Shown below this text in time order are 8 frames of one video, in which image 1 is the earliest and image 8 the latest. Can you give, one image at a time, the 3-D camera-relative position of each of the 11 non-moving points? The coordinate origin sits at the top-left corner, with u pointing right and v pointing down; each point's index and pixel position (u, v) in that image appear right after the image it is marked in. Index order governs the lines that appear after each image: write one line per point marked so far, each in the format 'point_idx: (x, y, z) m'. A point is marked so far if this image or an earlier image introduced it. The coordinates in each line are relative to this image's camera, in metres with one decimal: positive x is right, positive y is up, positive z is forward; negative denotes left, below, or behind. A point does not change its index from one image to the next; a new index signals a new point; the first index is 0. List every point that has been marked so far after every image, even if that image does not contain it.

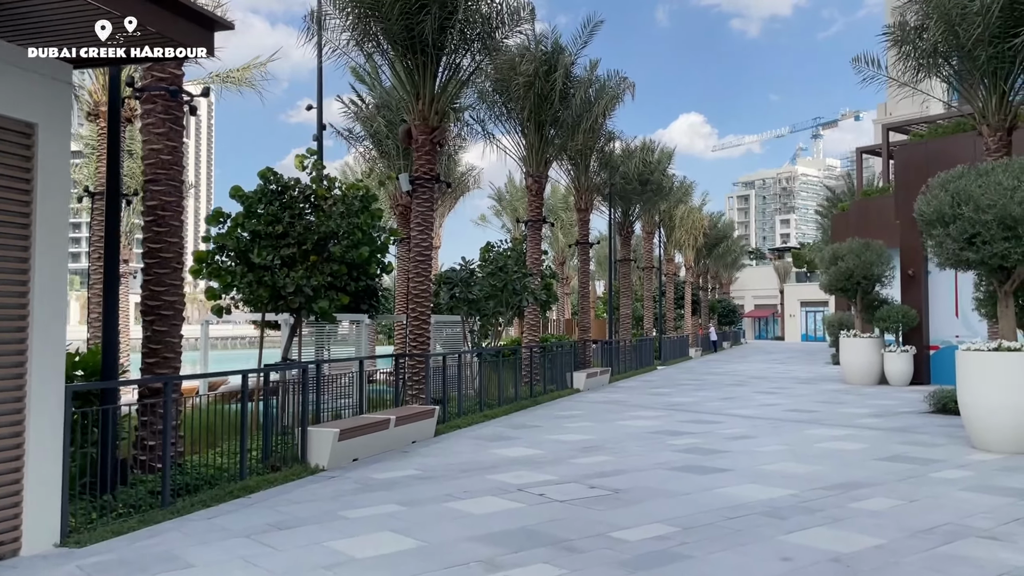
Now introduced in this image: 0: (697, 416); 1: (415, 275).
0: (+3.4, -2.3, +14.9) m
1: (-1.7, +0.2, +14.2) m
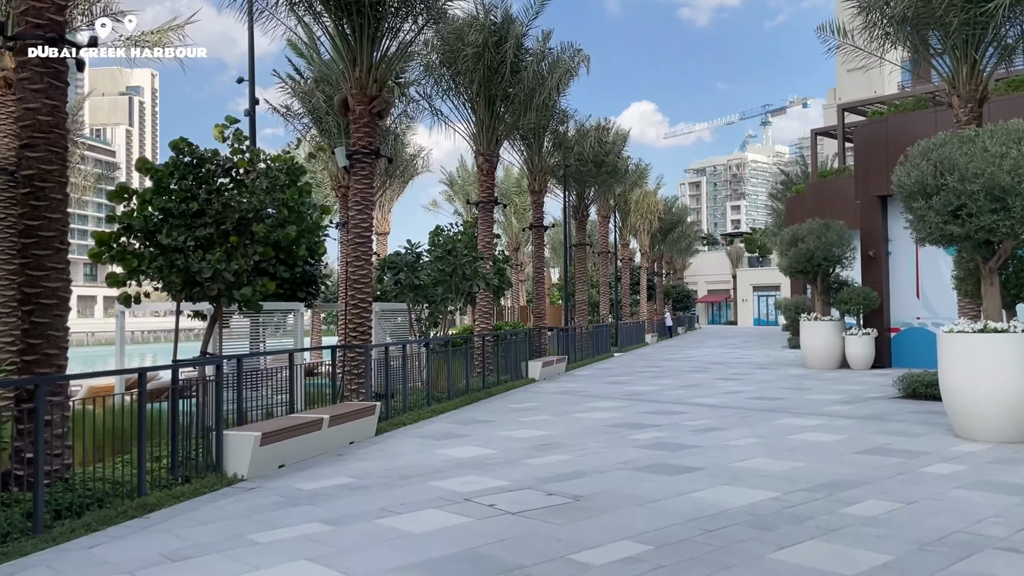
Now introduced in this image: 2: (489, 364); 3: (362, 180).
0: (+2.5, -2.0, +14.0) m
1: (-2.5, +0.5, +13.0) m
2: (-0.6, -1.6, +17.3) m
3: (-2.4, +1.7, +13.0) m
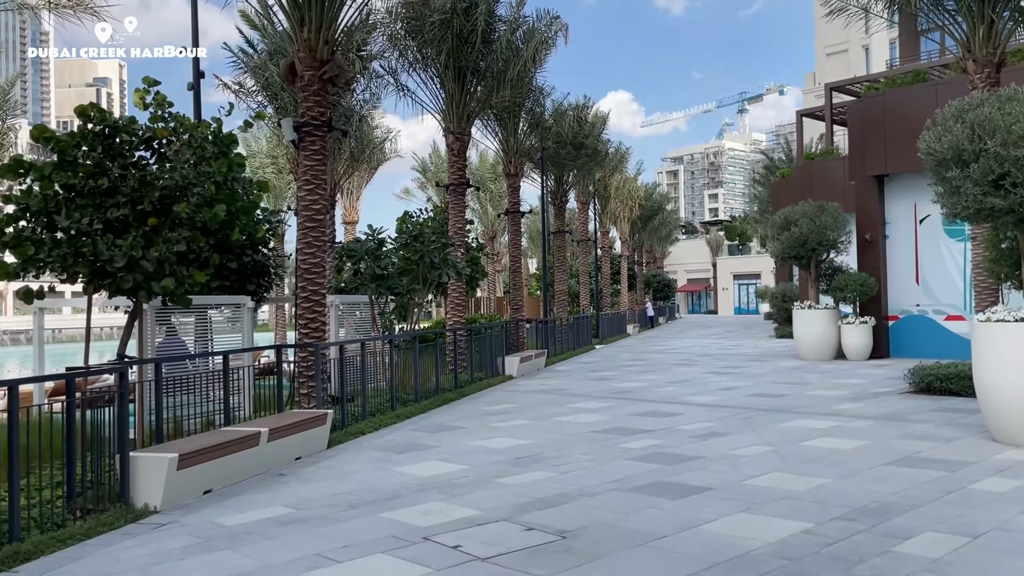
0: (+2.1, -1.8, +12.6) m
1: (-2.9, +0.6, +11.4) m
2: (-1.0, -1.4, +15.9) m
3: (-2.8, +1.9, +11.5) m
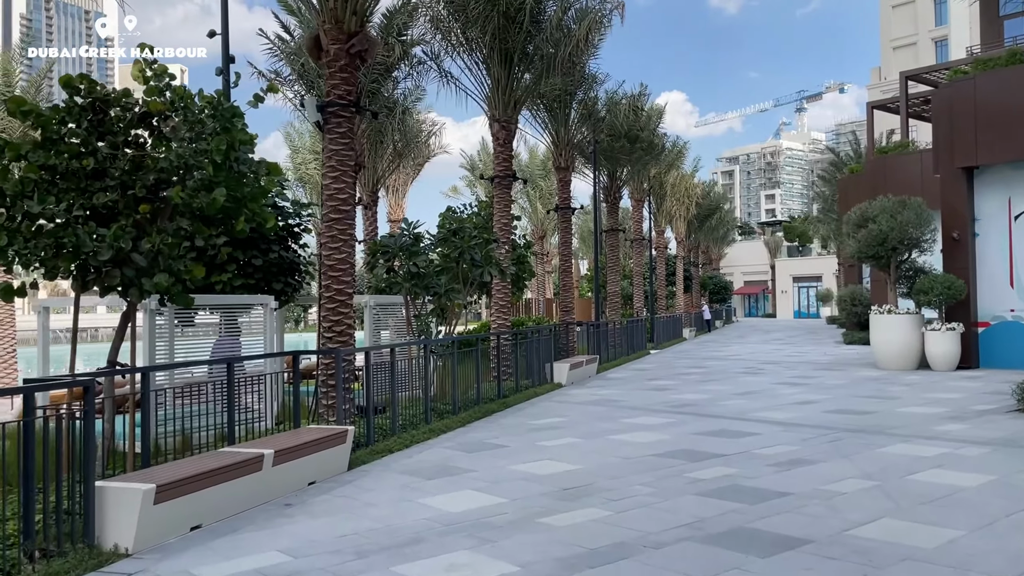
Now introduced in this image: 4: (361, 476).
0: (+2.8, -1.8, +11.1) m
1: (-2.3, +0.6, +10.3) m
2: (-0.2, -1.4, +14.5) m
3: (-2.2, +1.9, +10.3) m
4: (-1.5, -1.9, +8.2) m
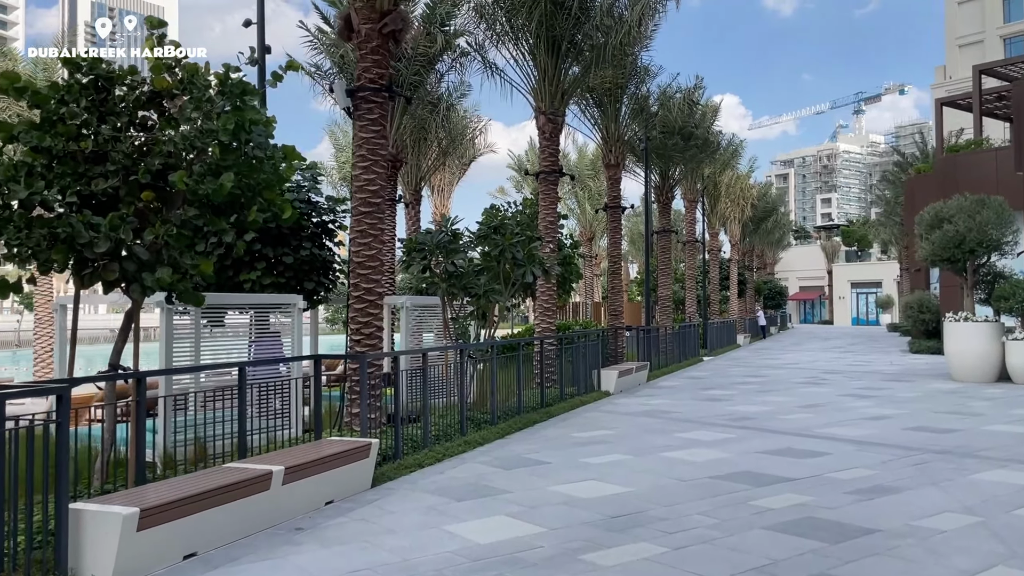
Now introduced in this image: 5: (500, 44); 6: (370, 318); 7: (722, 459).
0: (+3.3, -1.9, +10.1) m
1: (-1.8, +0.6, +9.5) m
2: (+0.6, -1.5, +13.6) m
3: (-1.7, +1.9, +9.6) m
4: (-1.2, -1.9, +7.4) m
5: (-0.2, +4.7, +15.8) m
6: (-1.6, -0.4, +9.3) m
7: (+2.3, -1.9, +9.0) m
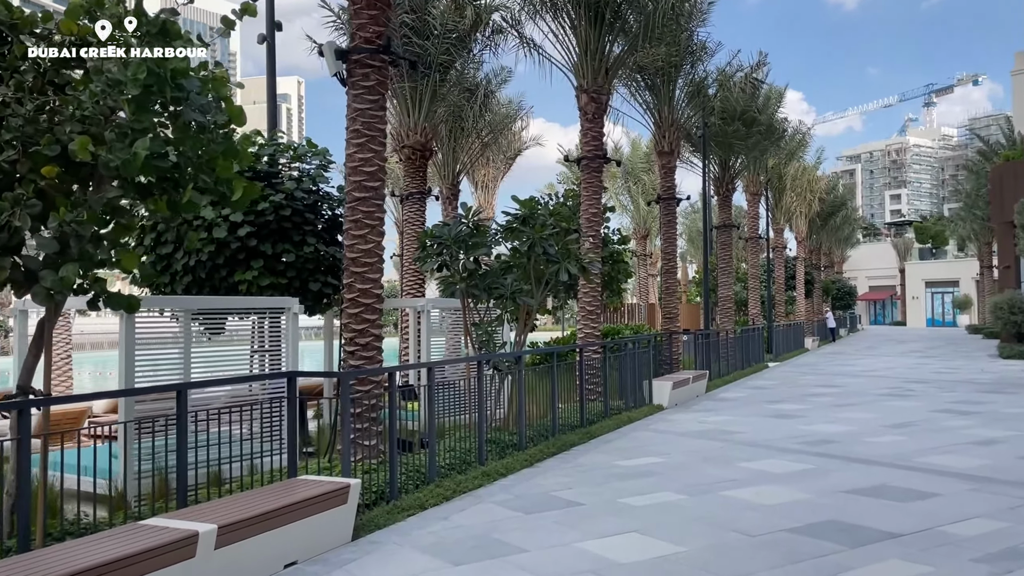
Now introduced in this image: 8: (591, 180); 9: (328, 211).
0: (+3.6, -1.9, +8.2) m
1: (-1.6, +0.6, +8.0) m
2: (+1.1, -1.5, +11.9) m
3: (-1.4, +1.9, +8.0) m
4: (-1.0, -1.9, +5.8) m
5: (+0.4, +4.7, +14.2) m
6: (-1.4, -0.4, +7.8) m
7: (+2.5, -1.9, +7.1) m
8: (+1.3, +1.9, +13.6) m
9: (-2.5, +1.1, +11.1) m
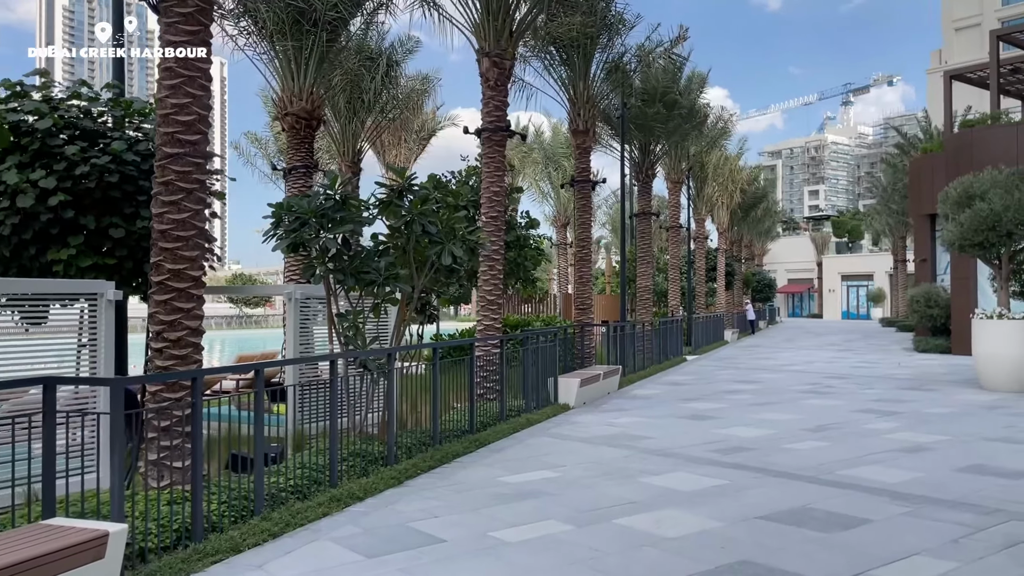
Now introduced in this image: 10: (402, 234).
0: (+2.4, -1.8, +7.0) m
1: (-2.7, +0.8, +6.4) m
2: (-0.4, -1.3, +10.5) m
3: (-2.5, +2.0, +6.4) m
4: (-2.0, -1.8, +4.3) m
5: (-1.2, +4.9, +12.6) m
6: (-2.5, -0.2, +6.2) m
7: (+1.4, -1.8, +5.9) m
8: (-0.3, +2.0, +12.2) m
9: (-3.9, +1.2, +9.3) m
10: (-1.2, +0.6, +9.3) m
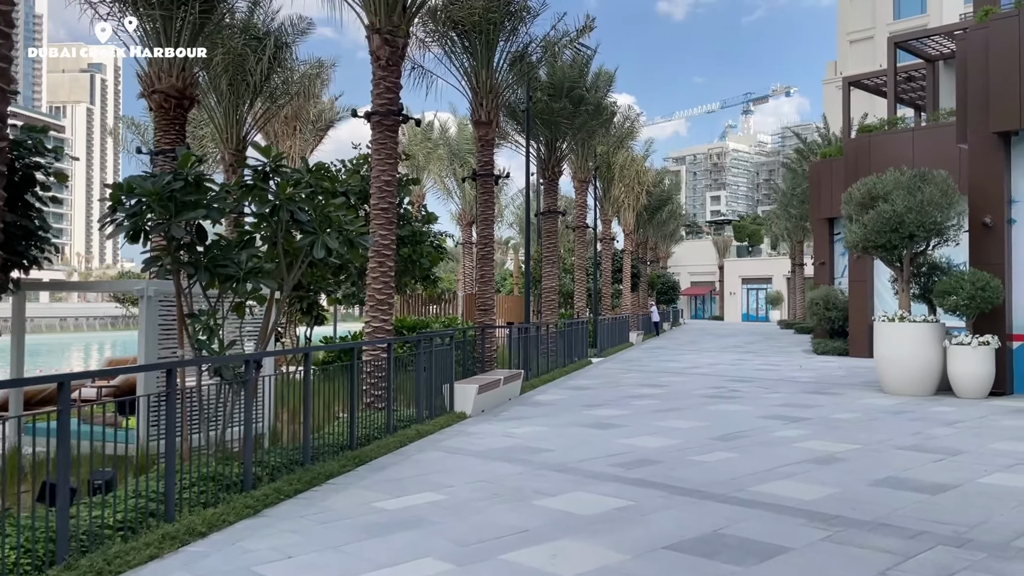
0: (+1.5, -1.8, +6.3) m
1: (-3.5, +0.8, +5.1) m
2: (-1.7, -1.3, +9.5) m
3: (-3.3, +2.1, +5.1) m
4: (-2.6, -1.7, +3.1) m
5: (-2.7, +4.9, +11.5) m
6: (-3.3, -0.2, +4.9) m
7: (+0.6, -1.7, +5.1) m
8: (-1.8, +2.1, +11.1) m
9: (-5.0, +1.3, +7.9) m
10: (-2.3, +0.6, +8.2) m
